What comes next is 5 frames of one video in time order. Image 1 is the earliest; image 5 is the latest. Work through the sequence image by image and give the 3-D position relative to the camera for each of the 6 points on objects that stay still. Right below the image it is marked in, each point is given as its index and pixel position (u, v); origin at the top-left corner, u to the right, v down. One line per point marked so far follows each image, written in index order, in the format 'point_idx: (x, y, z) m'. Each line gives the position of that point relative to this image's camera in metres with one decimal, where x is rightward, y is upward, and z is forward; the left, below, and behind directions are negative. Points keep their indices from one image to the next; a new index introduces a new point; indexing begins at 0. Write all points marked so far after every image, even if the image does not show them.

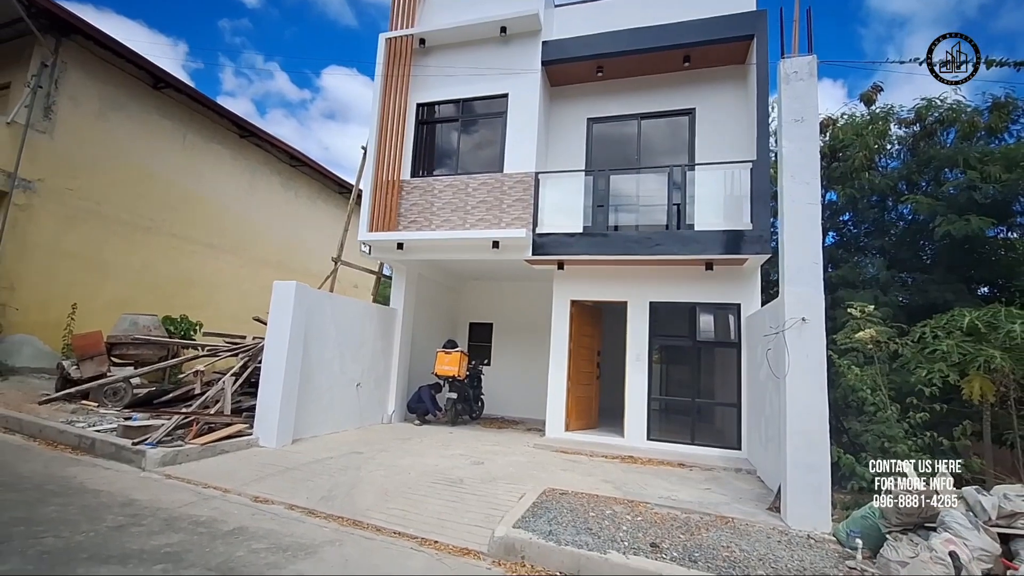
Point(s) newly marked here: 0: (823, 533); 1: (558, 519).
0: (+2.5, -2.0, +4.2) m
1: (+0.4, -1.8, +4.0) m
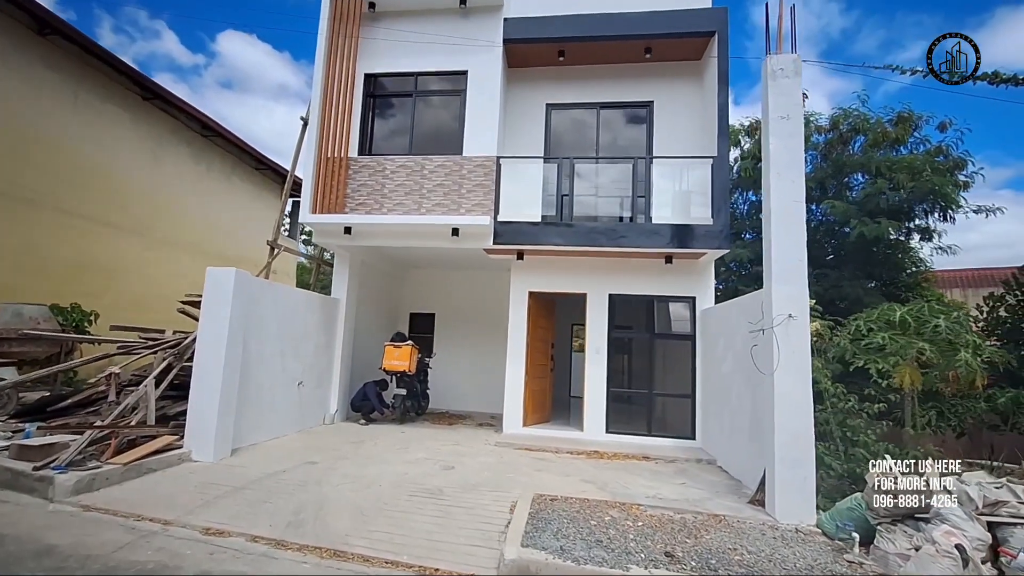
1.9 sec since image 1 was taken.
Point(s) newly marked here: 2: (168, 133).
0: (+2.5, -2.0, +4.3) m
1: (+0.4, -1.8, +3.8) m
2: (-7.2, +3.3, +10.9) m
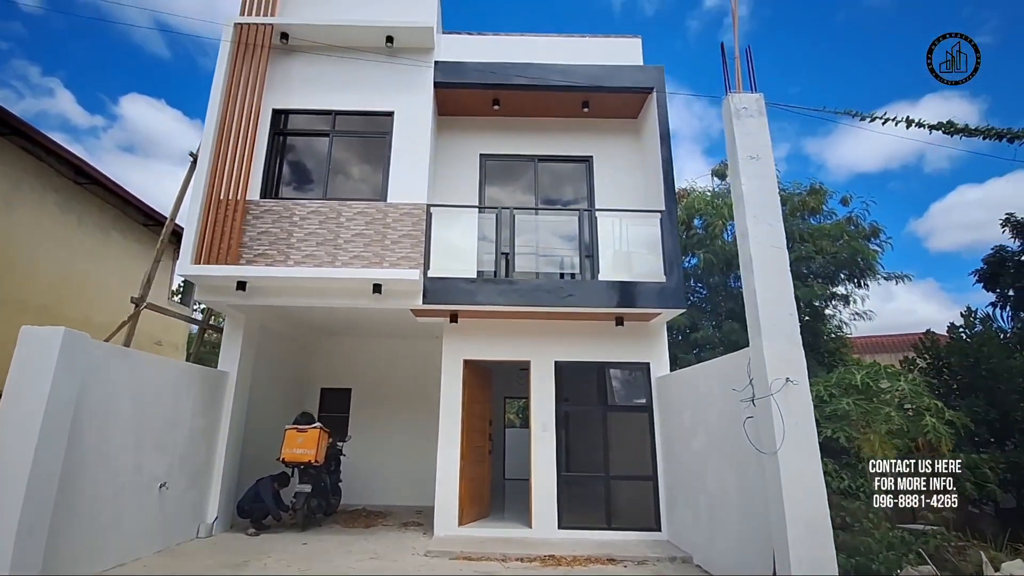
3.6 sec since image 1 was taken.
0: (+2.1, -2.4, +3.4) m
1: (+0.1, -2.1, +2.5) m
2: (-8.5, +2.0, +9.1) m
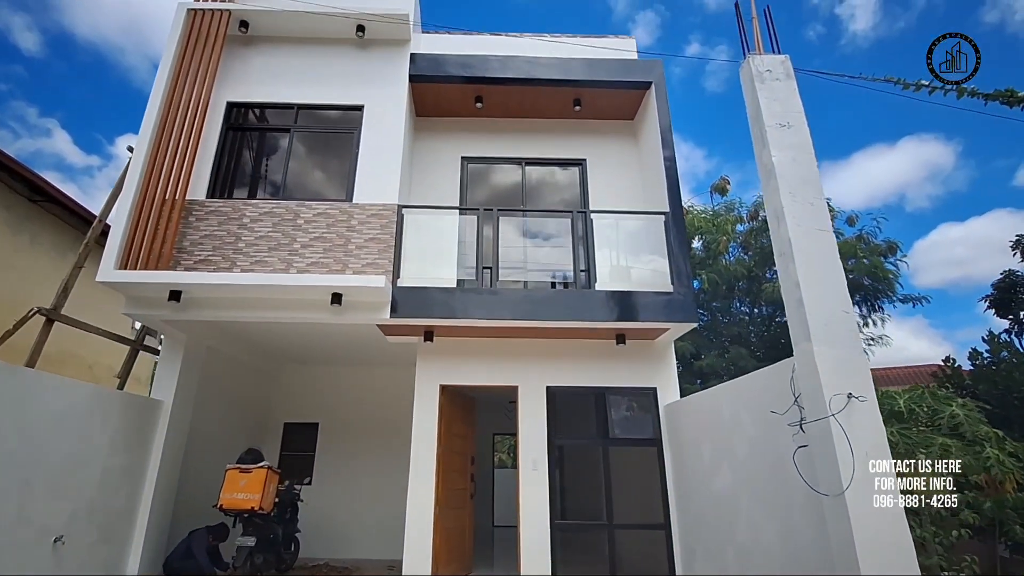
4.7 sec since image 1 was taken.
0: (+2.0, -2.2, +2.3) m
1: (0.0, -1.9, +1.5) m
2: (-8.7, +1.6, +8.2) m
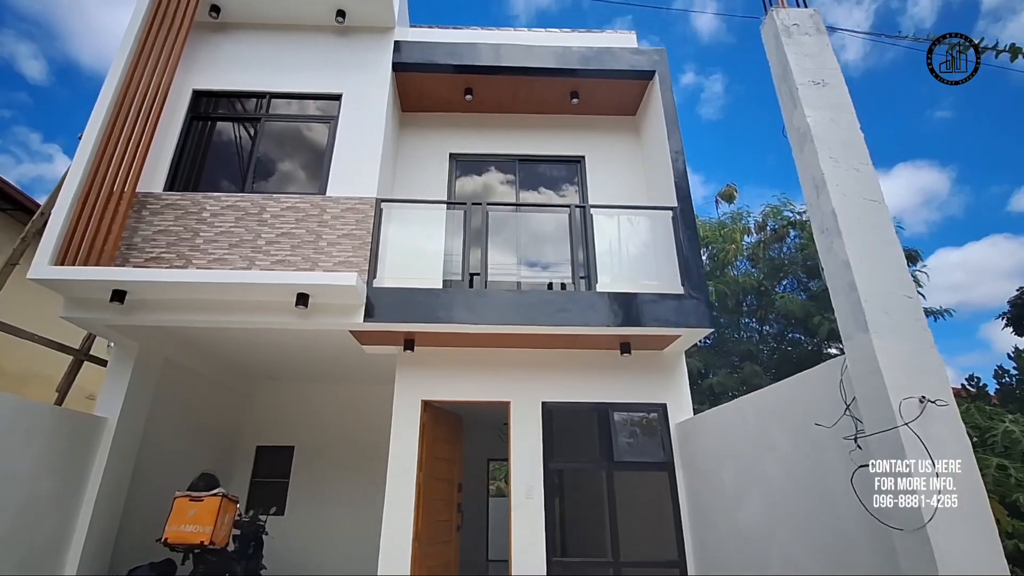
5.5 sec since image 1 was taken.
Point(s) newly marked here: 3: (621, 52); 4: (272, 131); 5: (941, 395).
0: (+1.9, -2.1, +1.6) m
1: (-0.1, -1.7, +0.8) m
2: (-8.8, +1.5, +7.7) m
3: (+1.4, +2.9, +6.4) m
4: (-2.6, +1.7, +5.7) m
5: (+1.9, -0.5, +2.3) m
